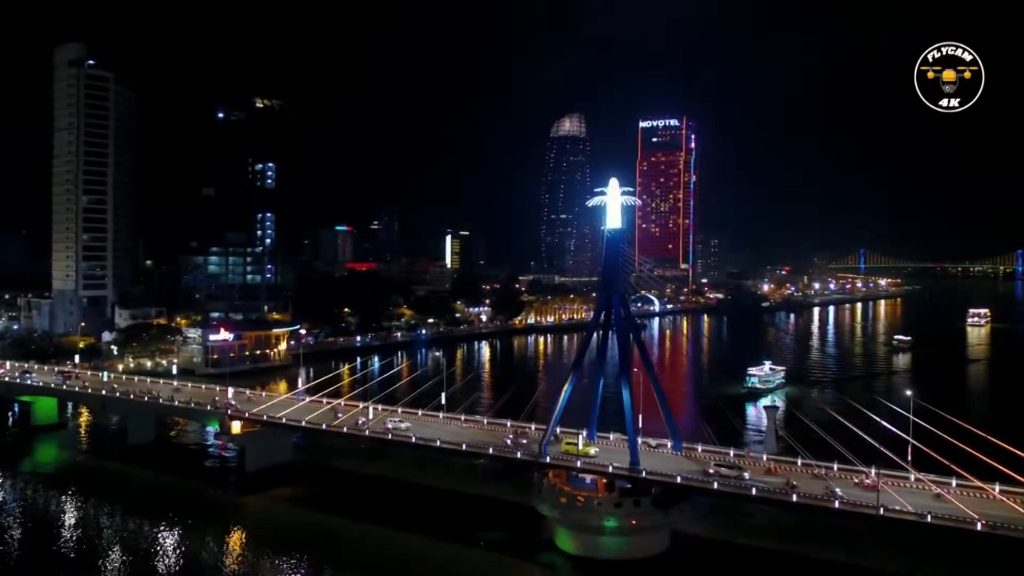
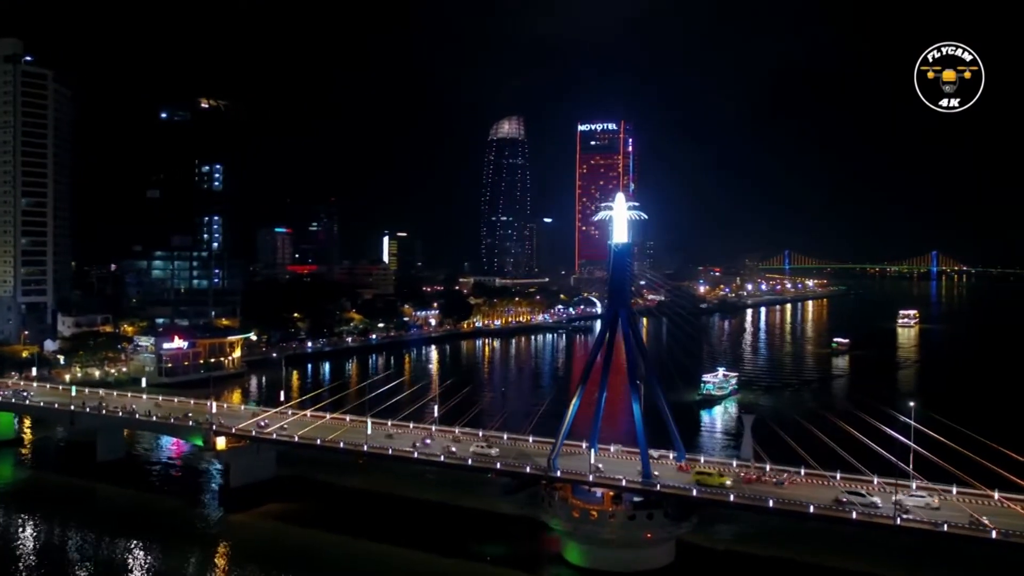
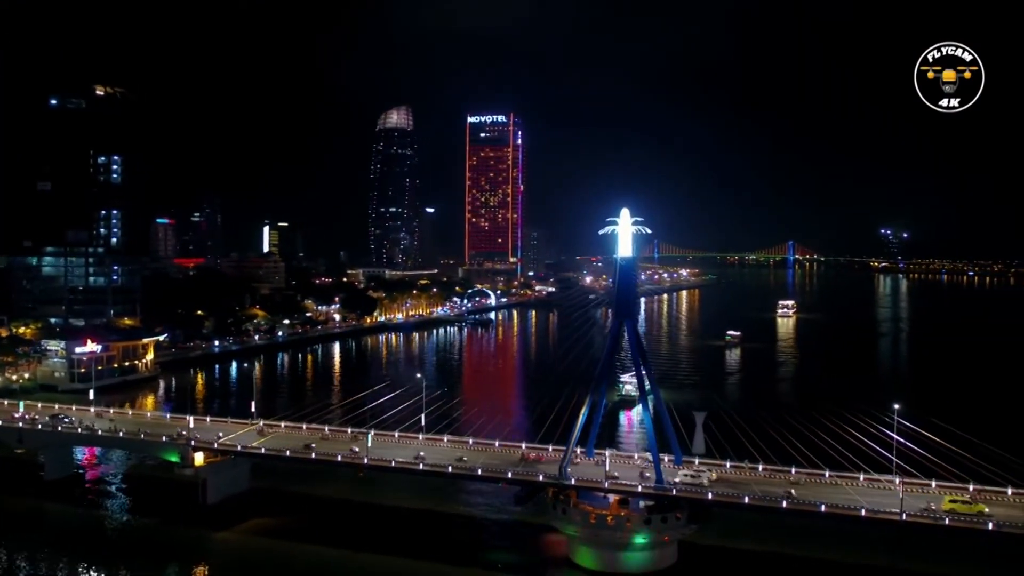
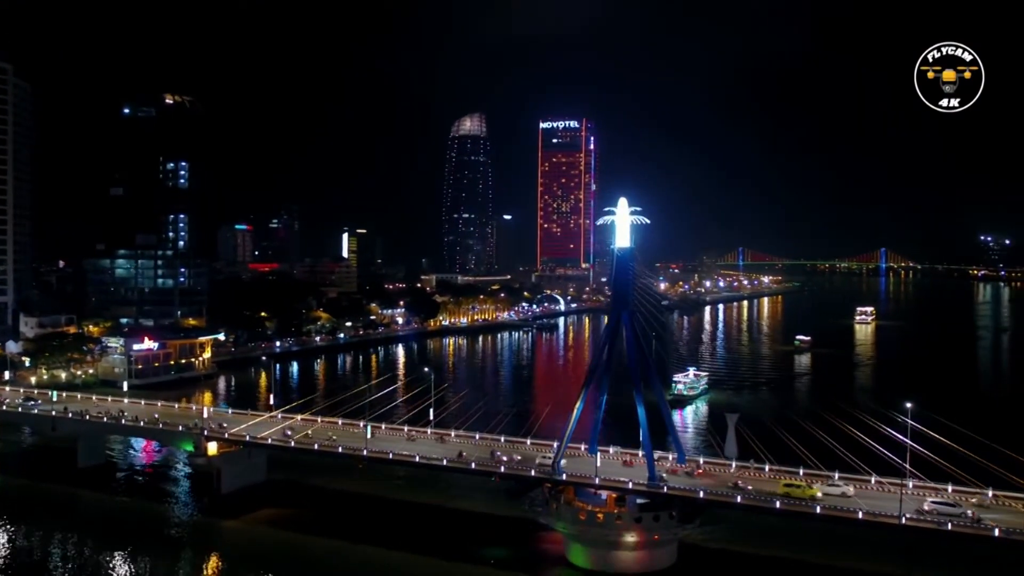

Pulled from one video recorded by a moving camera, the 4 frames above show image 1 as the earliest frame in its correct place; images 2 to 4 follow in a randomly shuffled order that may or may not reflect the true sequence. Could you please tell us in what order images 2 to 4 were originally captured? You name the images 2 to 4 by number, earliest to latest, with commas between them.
2, 4, 3
